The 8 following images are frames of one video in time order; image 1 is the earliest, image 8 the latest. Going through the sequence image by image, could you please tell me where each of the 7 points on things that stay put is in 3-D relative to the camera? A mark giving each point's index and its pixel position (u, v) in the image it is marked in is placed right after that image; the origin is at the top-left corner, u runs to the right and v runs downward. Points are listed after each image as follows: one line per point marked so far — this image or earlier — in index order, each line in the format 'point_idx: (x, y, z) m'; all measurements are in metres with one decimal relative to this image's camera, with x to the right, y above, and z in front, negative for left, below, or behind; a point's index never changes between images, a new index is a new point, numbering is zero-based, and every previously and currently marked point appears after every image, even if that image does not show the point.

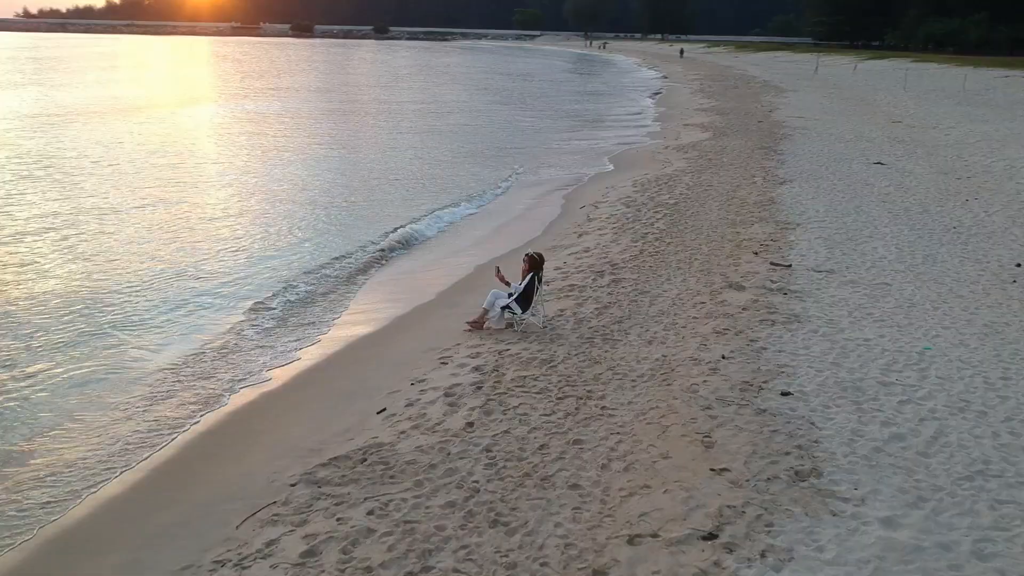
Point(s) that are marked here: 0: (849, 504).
0: (+2.0, -1.3, +5.8) m
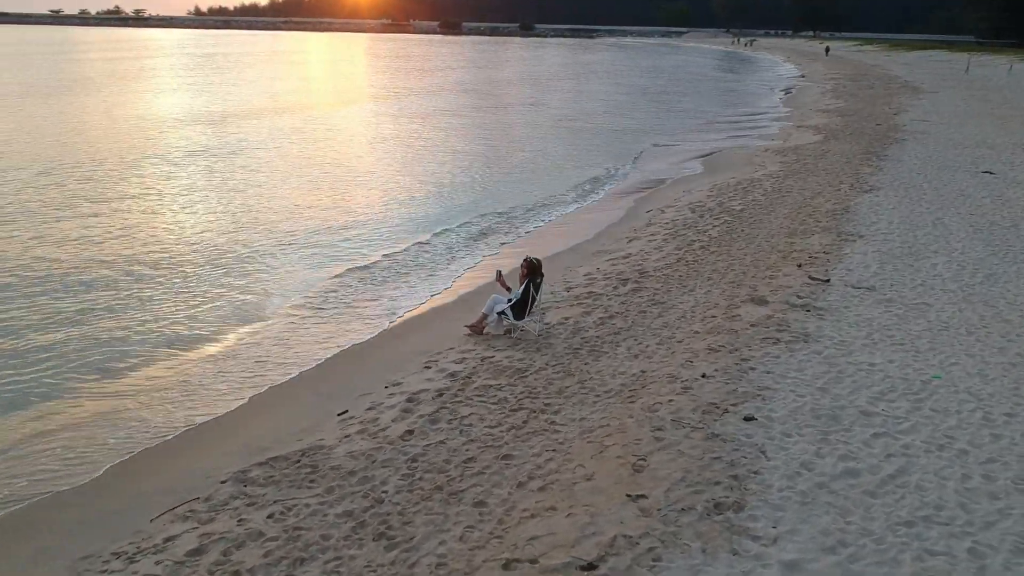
0: (+1.3, -1.4, +5.4) m
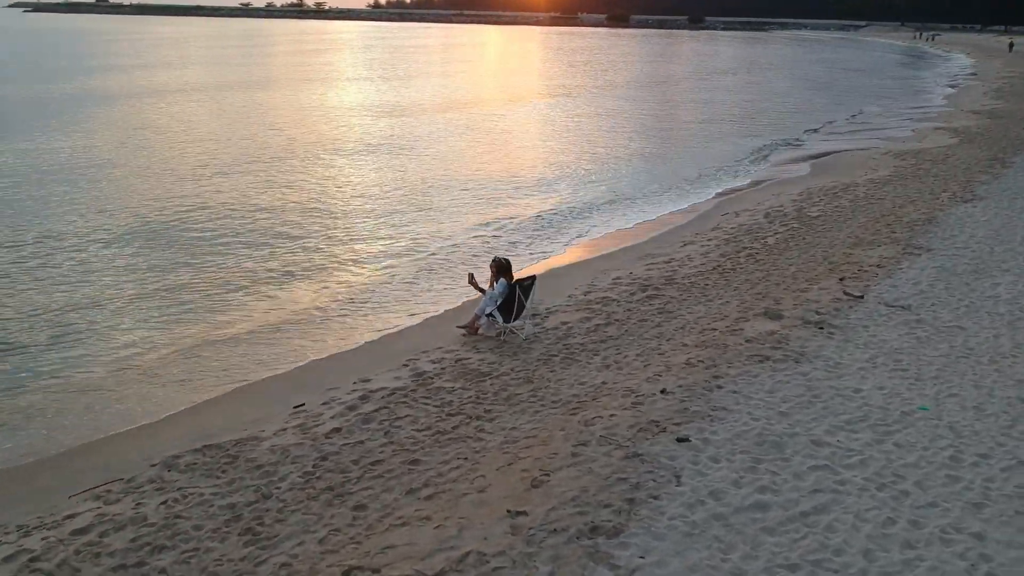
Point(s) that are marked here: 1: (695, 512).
0: (+0.5, -1.5, +5.2) m
1: (+1.1, -1.3, +5.8) m
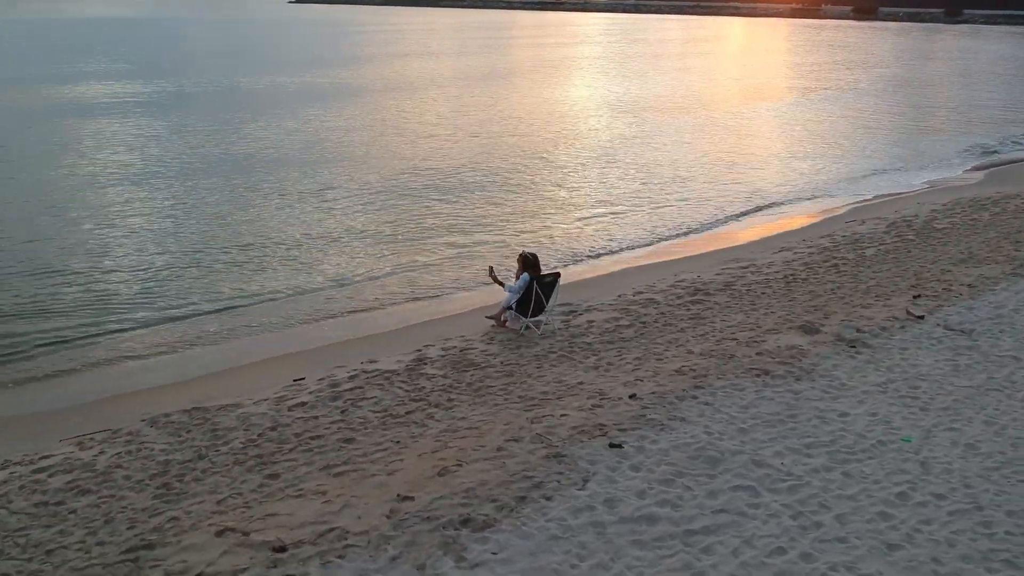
0: (-0.3, -1.5, +5.3) m
1: (+0.4, -1.3, +5.8) m
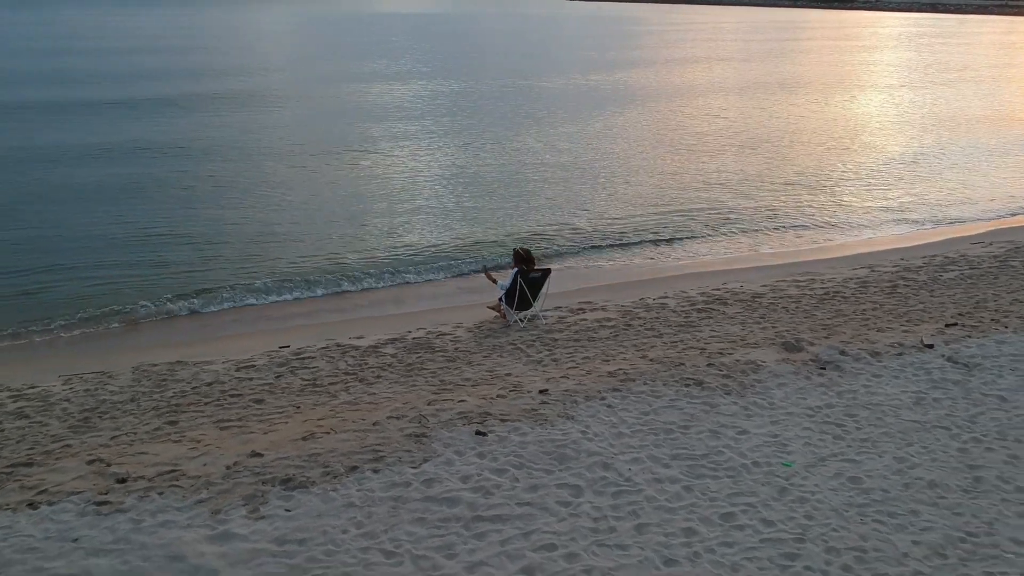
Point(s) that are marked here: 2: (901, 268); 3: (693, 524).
0: (-1.6, -1.3, +5.8) m
1: (-0.8, -1.2, +6.1) m
2: (+4.7, +0.2, +12.0) m
3: (+1.1, -1.4, +5.9) m
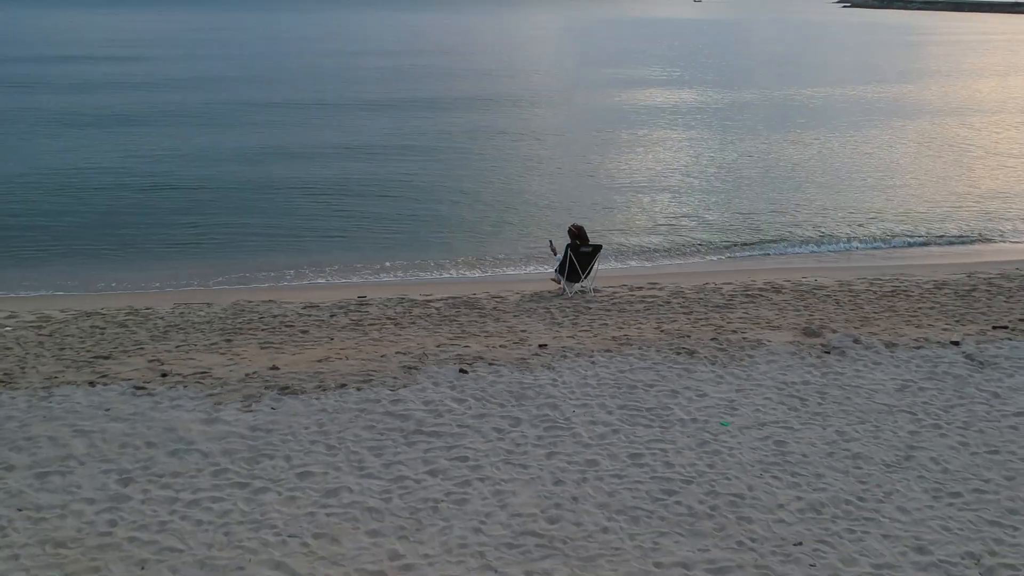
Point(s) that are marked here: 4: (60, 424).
0: (-2.0, -0.9, +7.2) m
1: (-1.1, -0.8, +7.3) m
2: (+5.7, +0.1, +11.6) m
3: (+0.6, -1.1, +6.5) m
4: (-3.1, -0.9, +6.8) m
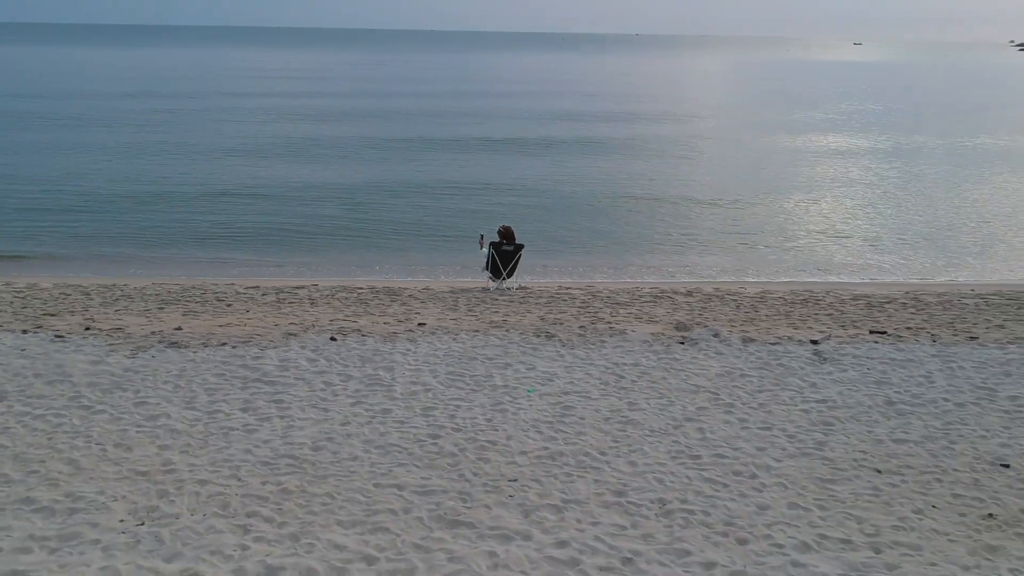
0: (-3.3, -0.6, +8.5) m
1: (-2.4, -0.6, +8.4) m
2: (+5.0, -0.1, +11.6) m
3: (-0.9, -0.9, +7.4) m
4: (-4.5, -0.6, +8.3) m
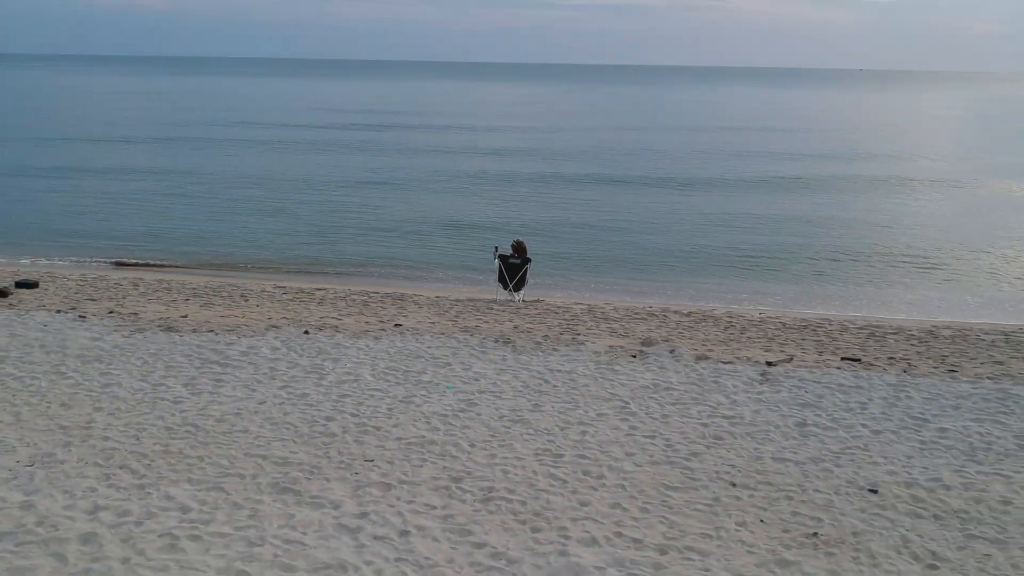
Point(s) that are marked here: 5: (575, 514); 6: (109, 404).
0: (-3.7, -0.4, +9.6) m
1: (-2.9, -0.5, +9.4) m
2: (+5.1, -0.5, +11.0) m
3: (-1.6, -0.9, +8.1) m
4: (-4.9, -0.4, +9.6) m
5: (+0.4, -1.4, +6.1) m
6: (-3.2, -0.9, +7.8) m
